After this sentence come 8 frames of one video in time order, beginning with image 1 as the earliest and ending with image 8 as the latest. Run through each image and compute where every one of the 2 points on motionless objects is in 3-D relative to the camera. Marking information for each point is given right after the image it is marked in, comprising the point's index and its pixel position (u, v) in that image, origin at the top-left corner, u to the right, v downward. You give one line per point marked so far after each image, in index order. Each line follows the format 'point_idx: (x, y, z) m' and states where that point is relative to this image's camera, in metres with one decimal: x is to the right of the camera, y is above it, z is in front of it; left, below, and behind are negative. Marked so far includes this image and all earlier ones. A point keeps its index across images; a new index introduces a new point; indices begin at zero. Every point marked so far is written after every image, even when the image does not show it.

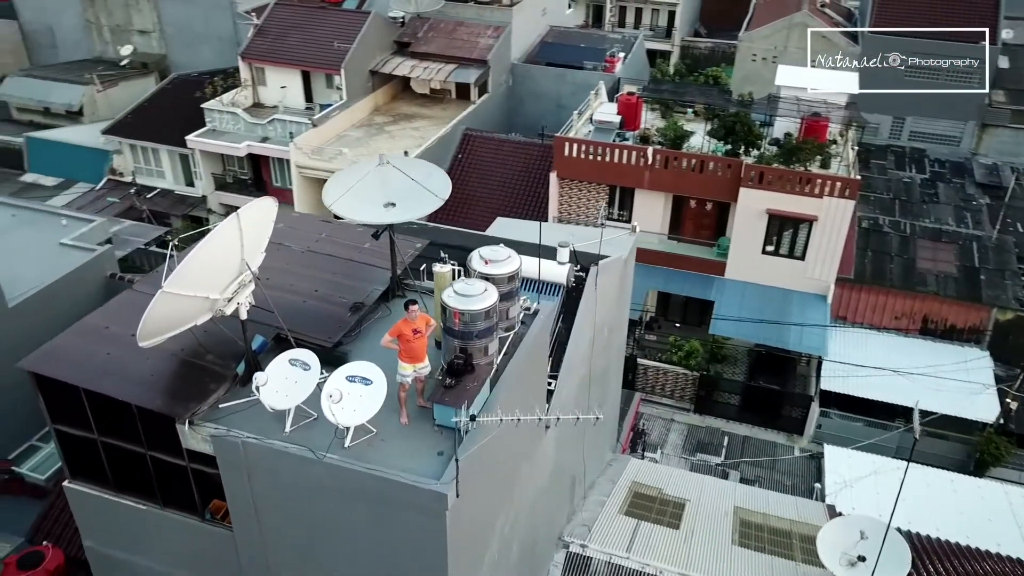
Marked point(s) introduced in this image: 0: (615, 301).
0: (+2.0, -0.2, +15.5) m
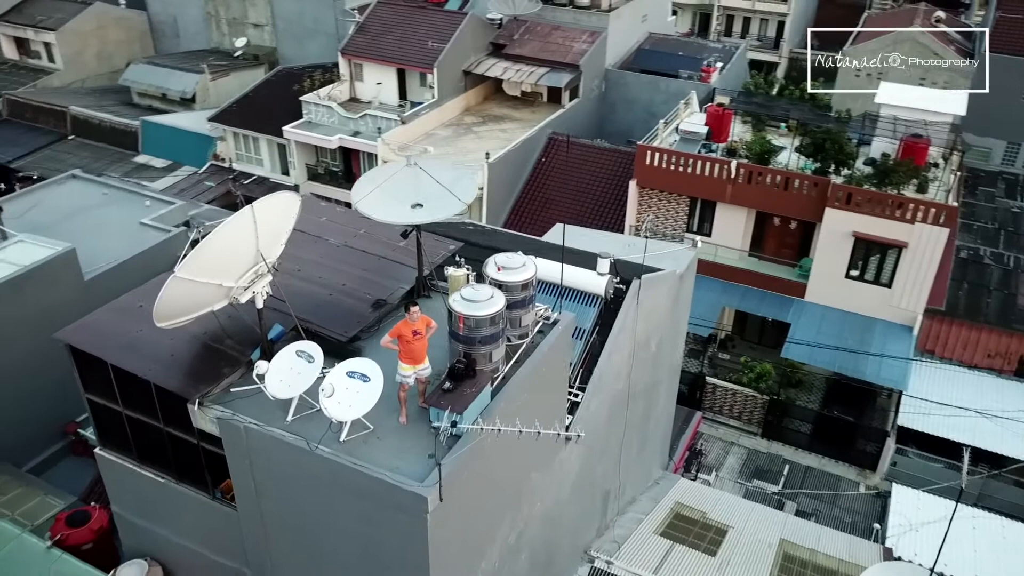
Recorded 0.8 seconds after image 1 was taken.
0: (+2.9, -0.5, +15.2) m
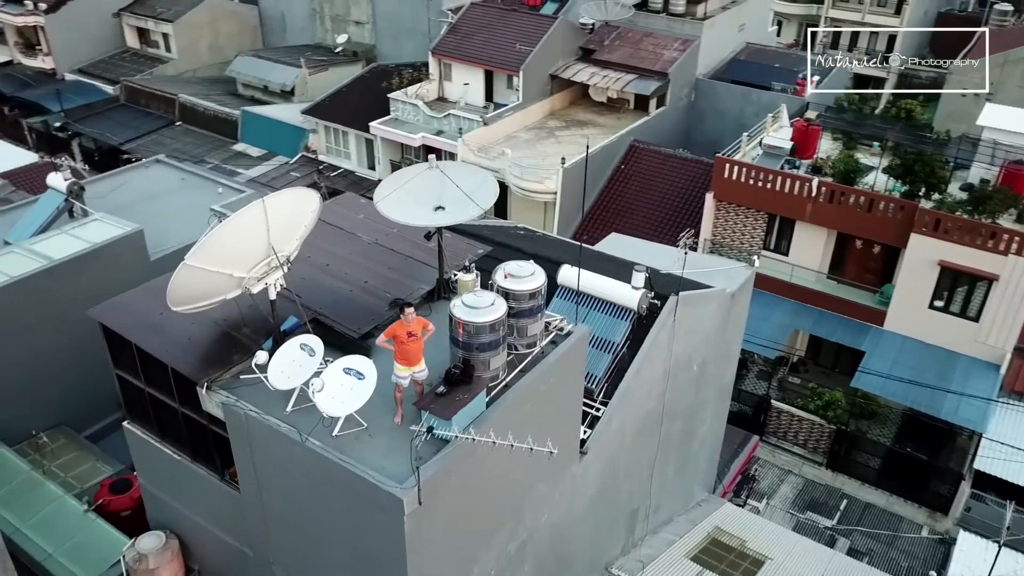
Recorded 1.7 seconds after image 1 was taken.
0: (+3.6, -0.8, +14.7) m
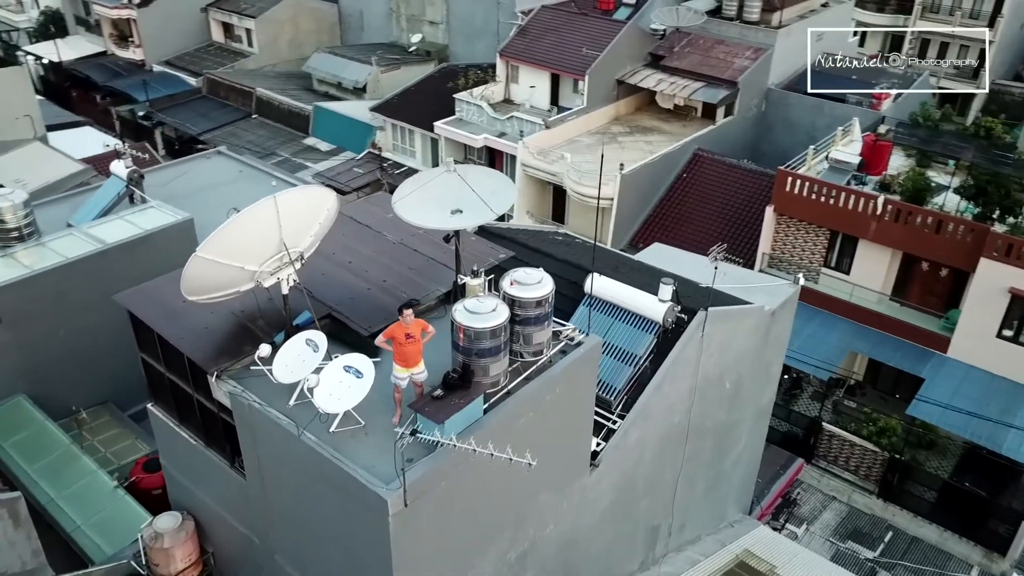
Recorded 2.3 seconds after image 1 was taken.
0: (+4.2, -1.1, +14.3) m
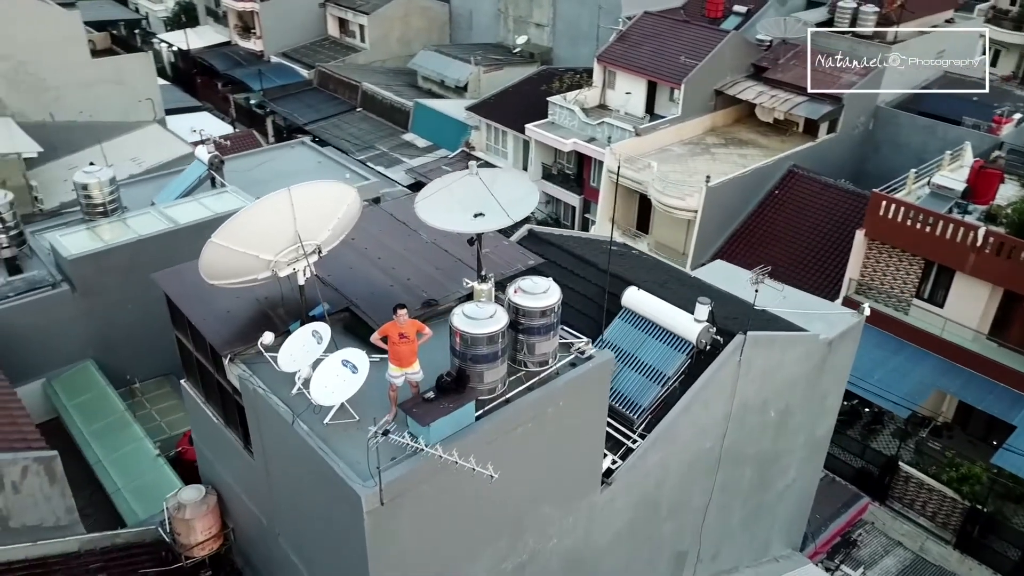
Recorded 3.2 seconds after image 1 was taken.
0: (+4.8, -1.6, +13.7) m
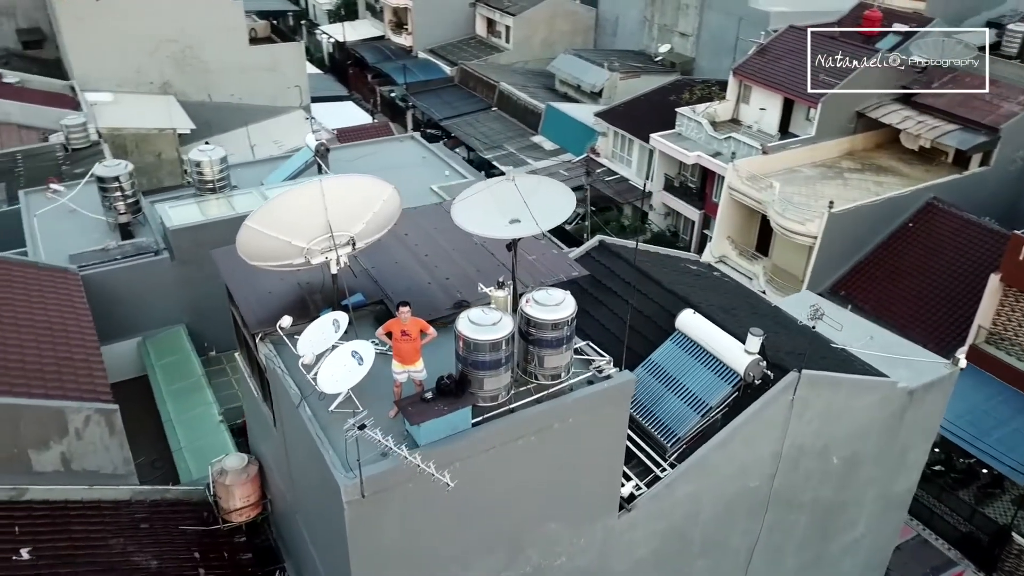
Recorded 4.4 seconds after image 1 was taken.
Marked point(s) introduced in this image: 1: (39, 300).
0: (+5.6, -2.2, +12.7) m
1: (-7.6, -0.2, +13.1) m
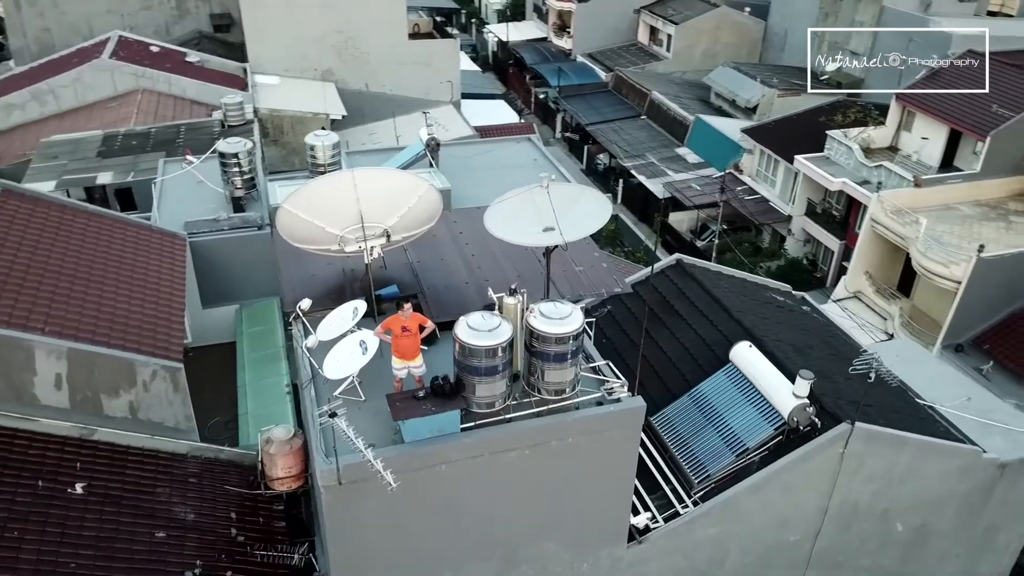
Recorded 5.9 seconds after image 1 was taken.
0: (+6.1, -3.0, +11.4) m
1: (-6.4, +0.5, +14.3) m
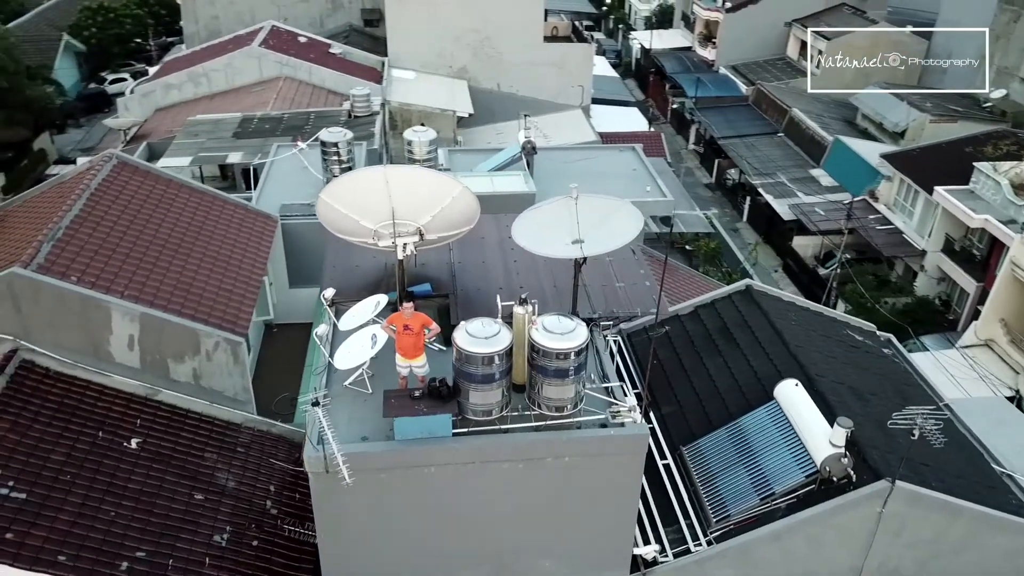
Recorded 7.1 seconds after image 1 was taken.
0: (+6.3, -3.7, +10.2) m
1: (-5.2, +0.9, +15.2) m
